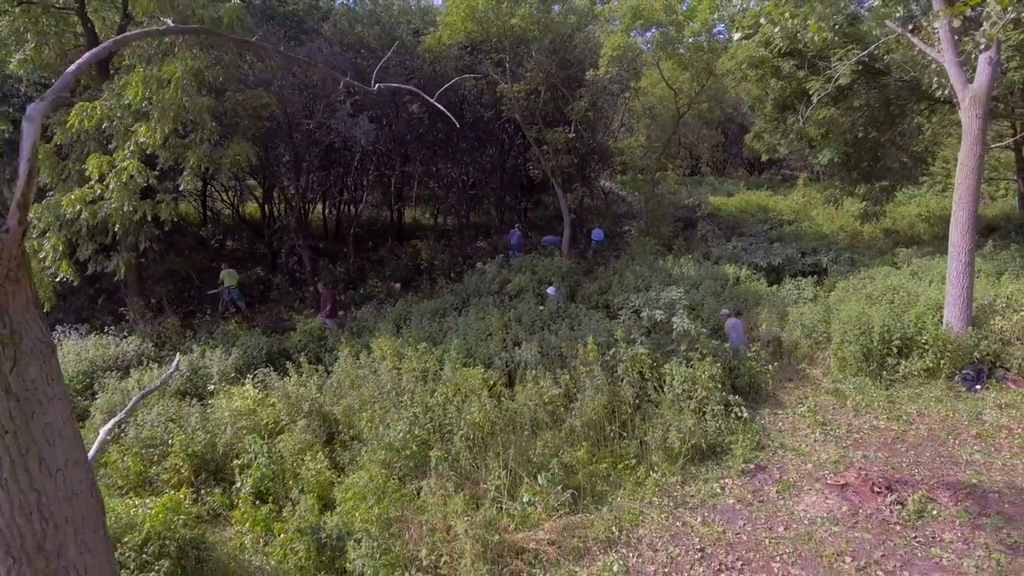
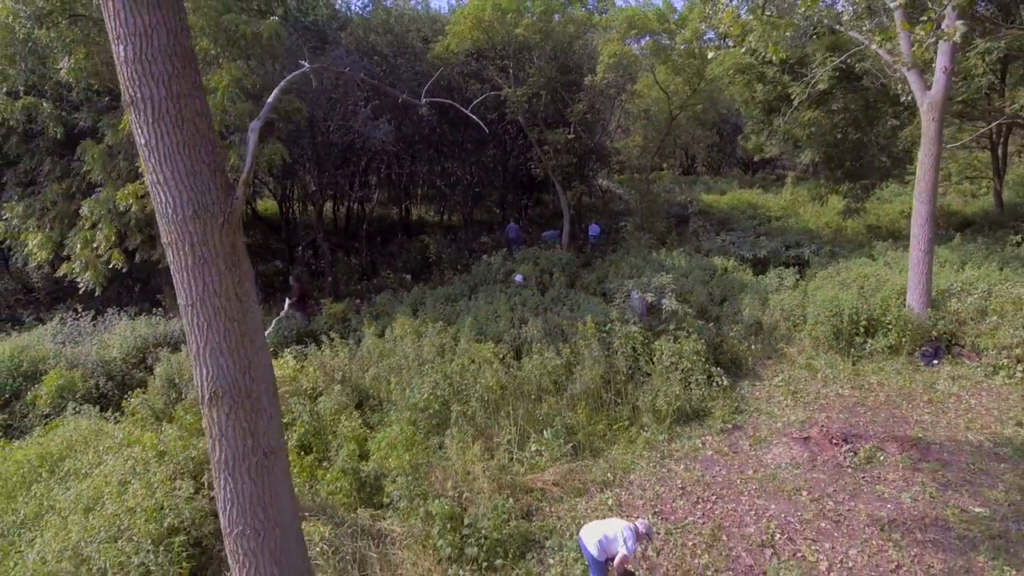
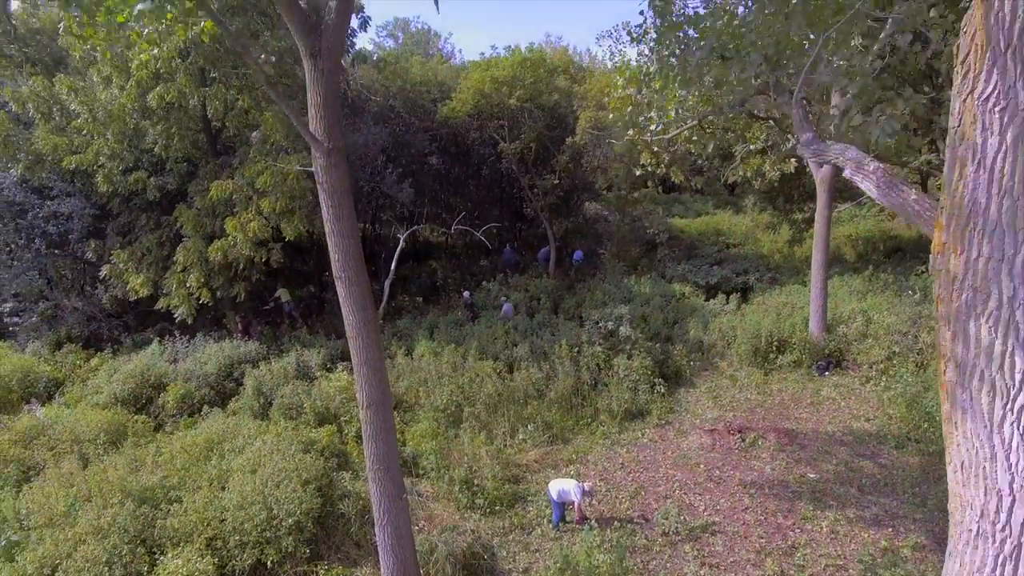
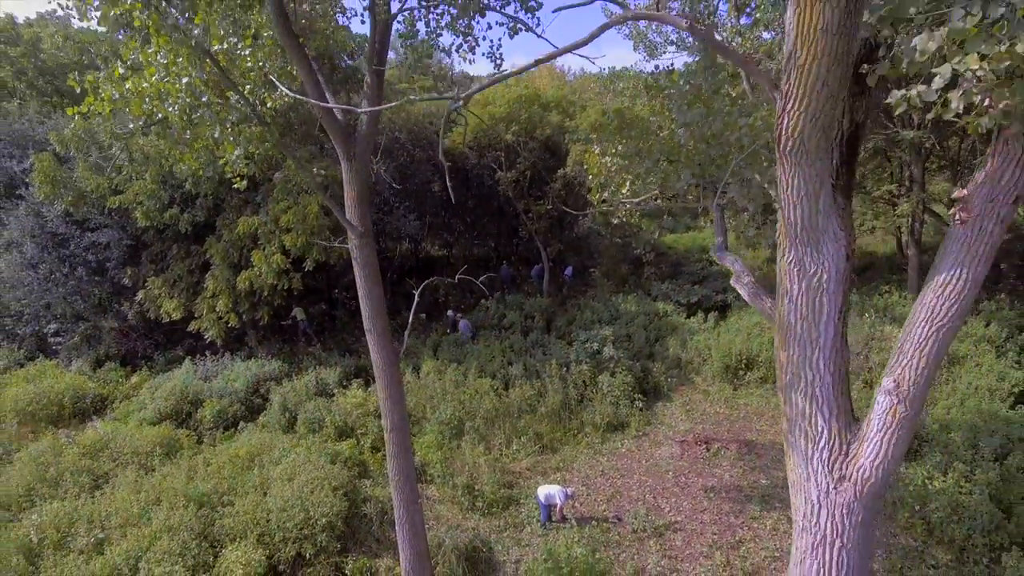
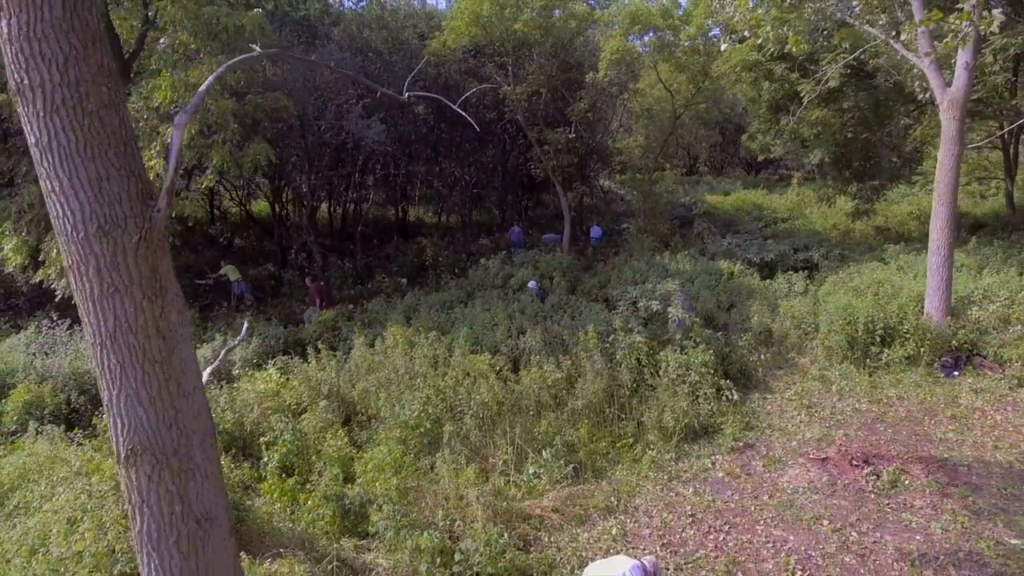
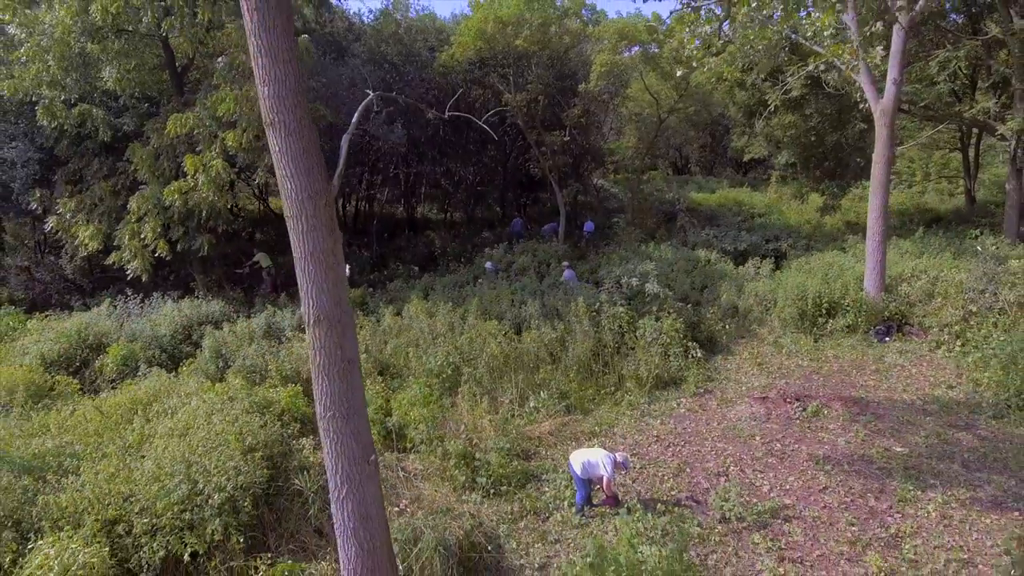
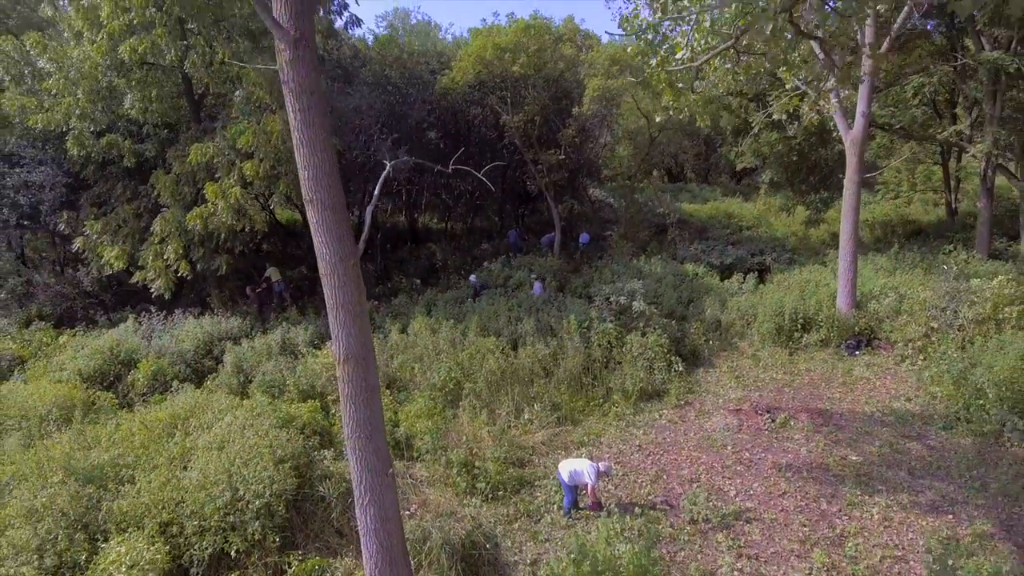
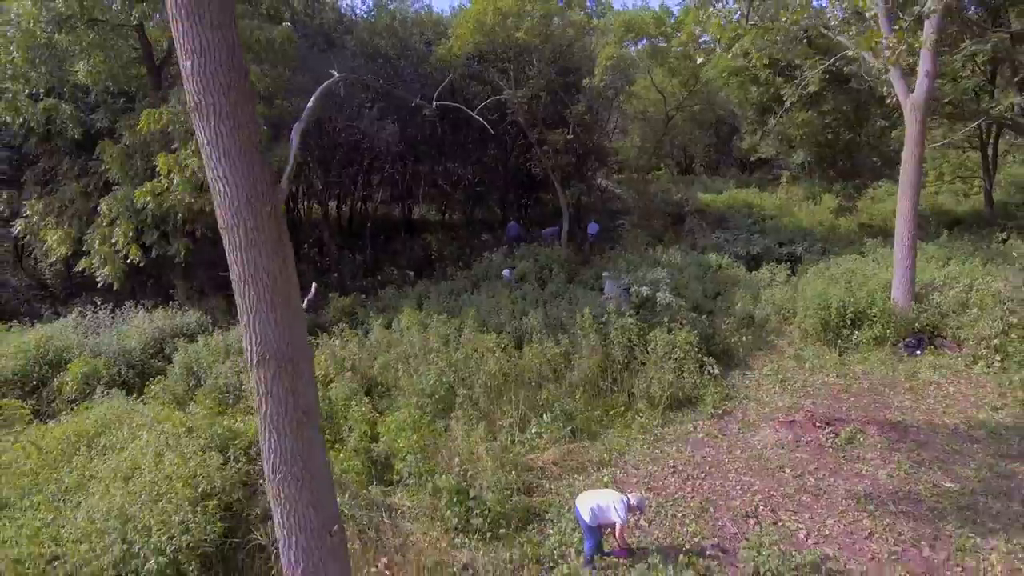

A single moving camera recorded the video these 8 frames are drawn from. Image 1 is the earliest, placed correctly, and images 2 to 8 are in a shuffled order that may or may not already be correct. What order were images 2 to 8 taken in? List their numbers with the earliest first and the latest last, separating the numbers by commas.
5, 2, 8, 6, 7, 3, 4
